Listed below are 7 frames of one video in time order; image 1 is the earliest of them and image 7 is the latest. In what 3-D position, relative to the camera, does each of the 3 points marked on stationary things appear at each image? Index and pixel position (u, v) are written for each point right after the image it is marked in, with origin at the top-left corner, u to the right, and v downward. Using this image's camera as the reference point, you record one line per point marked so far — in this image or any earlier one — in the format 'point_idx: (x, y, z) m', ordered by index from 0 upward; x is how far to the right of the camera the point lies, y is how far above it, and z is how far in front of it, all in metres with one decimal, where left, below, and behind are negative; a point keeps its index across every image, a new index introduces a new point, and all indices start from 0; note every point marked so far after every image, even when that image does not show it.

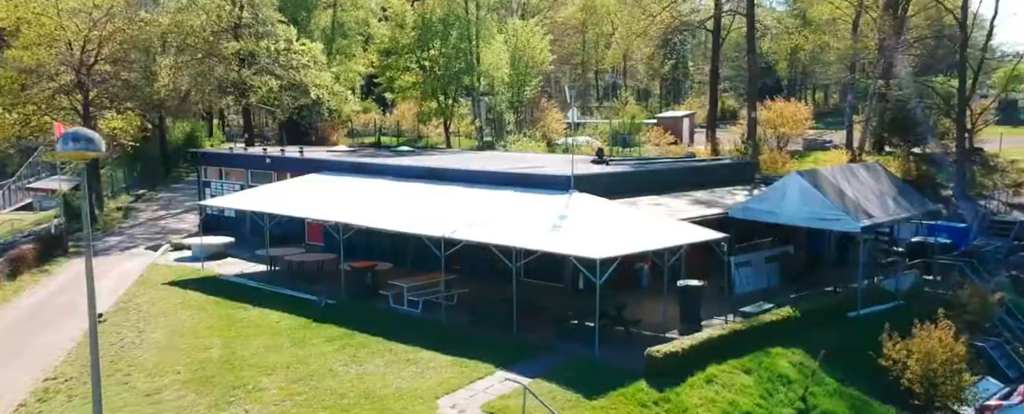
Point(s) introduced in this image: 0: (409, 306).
0: (-2.1, -2.1, +17.9) m
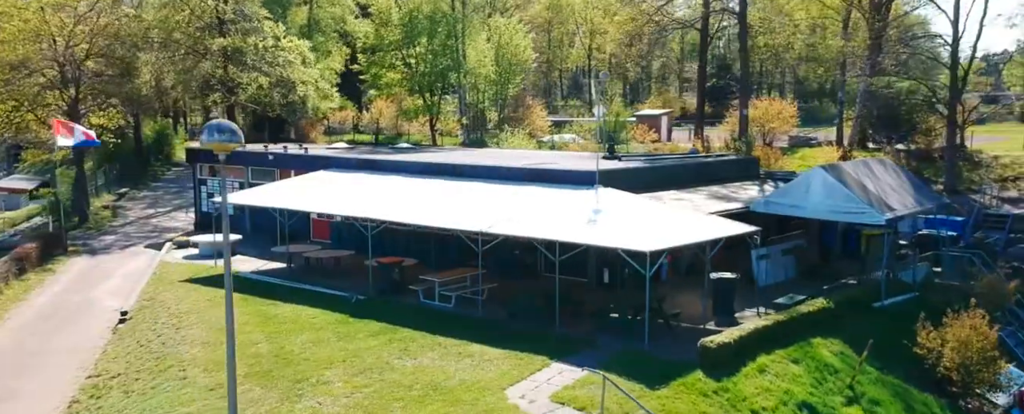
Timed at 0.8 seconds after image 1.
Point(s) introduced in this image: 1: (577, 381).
0: (-1.5, -2.0, +18.0) m
1: (+0.9, -2.5, +11.9) m
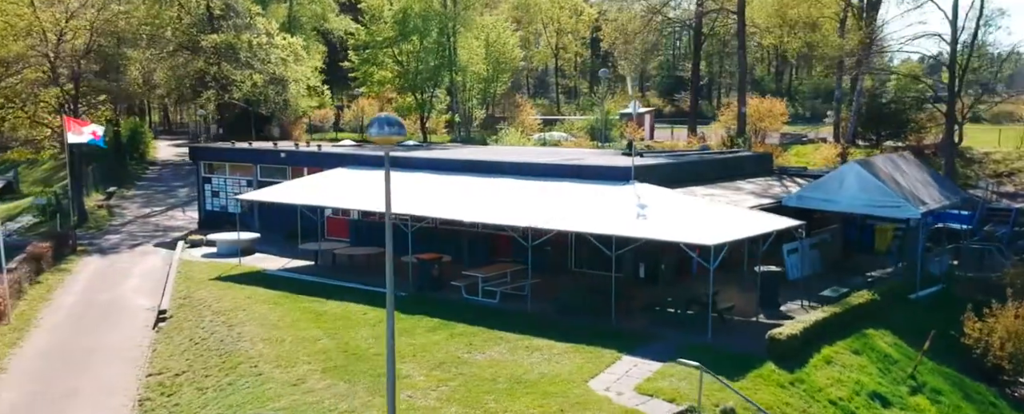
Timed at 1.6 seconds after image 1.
0: (-0.5, -1.9, +18.0) m
1: (+2.1, -2.4, +12.0) m
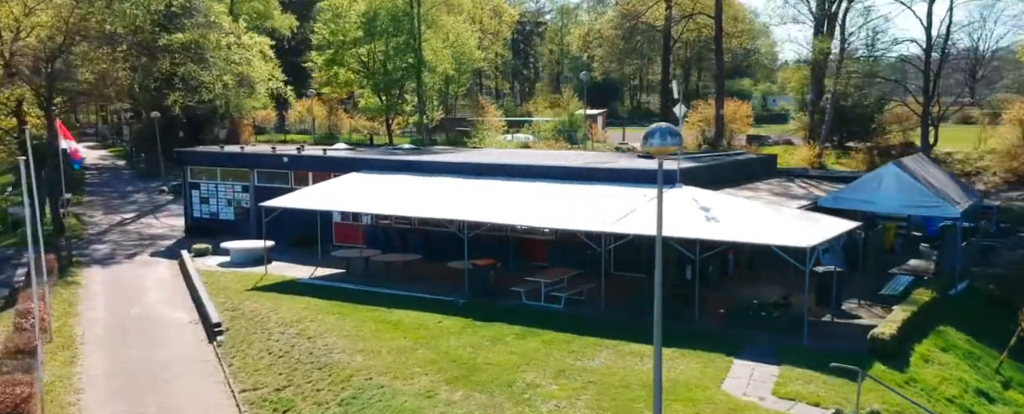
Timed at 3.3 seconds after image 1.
0: (+0.8, -2.0, +17.9) m
1: (+3.9, -2.4, +12.2) m
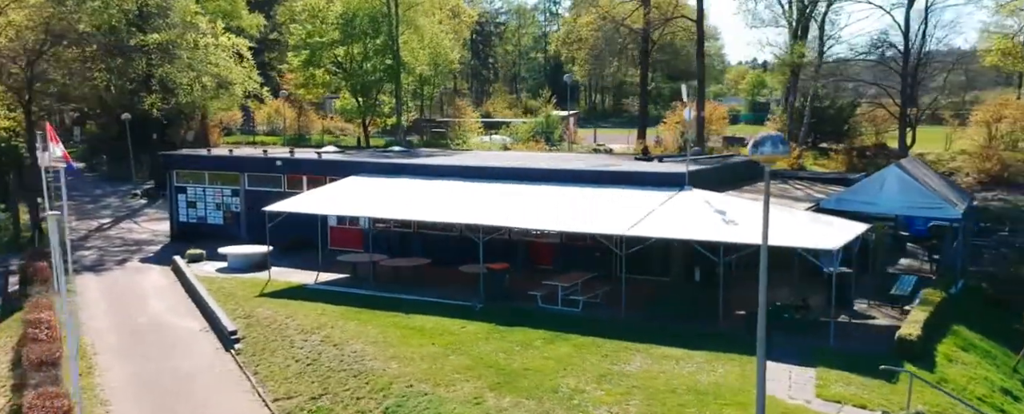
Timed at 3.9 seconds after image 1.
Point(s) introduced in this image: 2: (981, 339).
0: (+1.2, -2.1, +18.0) m
1: (+4.5, -2.5, +12.4) m
2: (+8.8, -2.4, +15.7) m
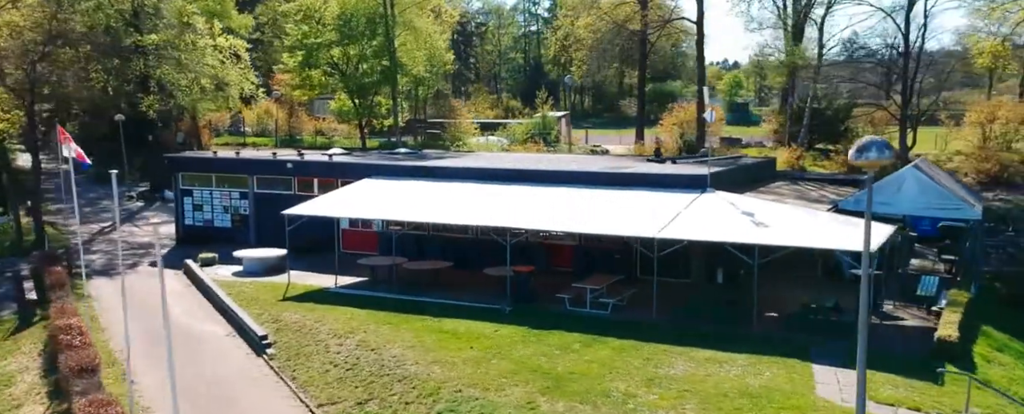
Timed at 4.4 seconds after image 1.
0: (+1.8, -2.2, +18.0) m
1: (+5.2, -2.5, +12.4) m
2: (+9.4, -2.5, +15.9) m
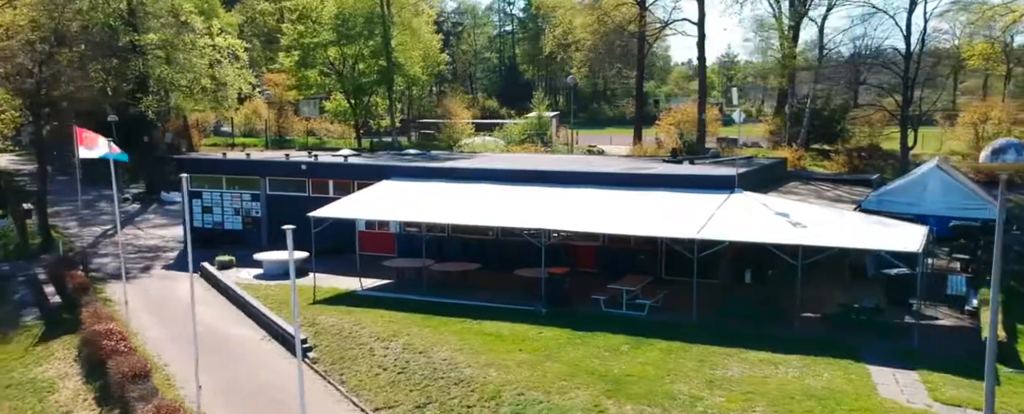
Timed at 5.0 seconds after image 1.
0: (+2.6, -2.2, +18.0) m
1: (+6.1, -2.6, +12.6) m
2: (+10.3, -2.5, +16.1) m
